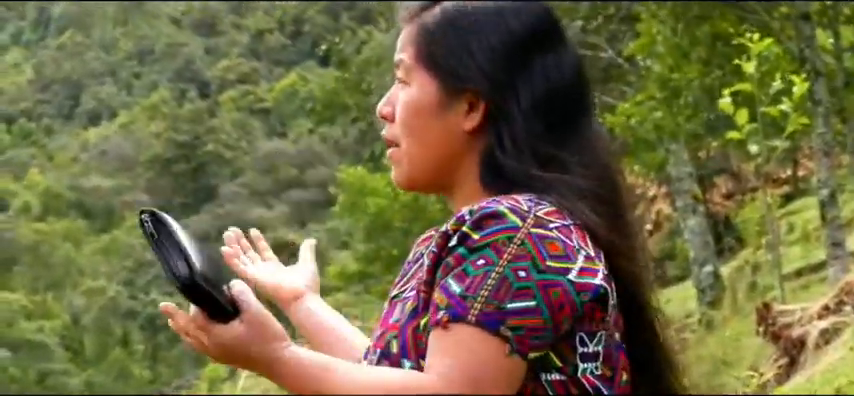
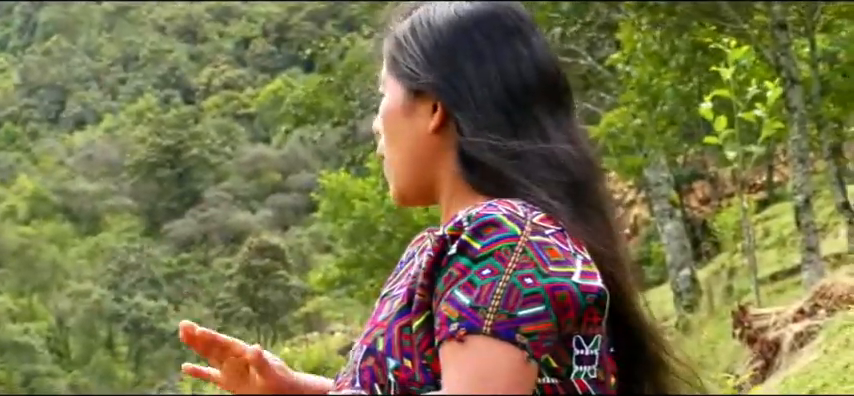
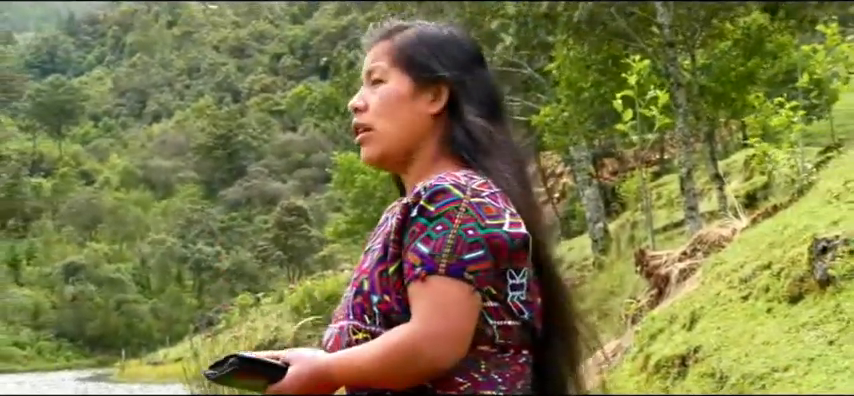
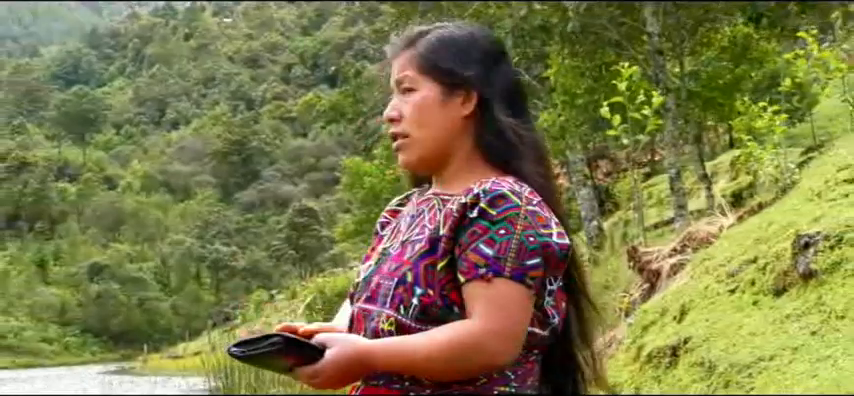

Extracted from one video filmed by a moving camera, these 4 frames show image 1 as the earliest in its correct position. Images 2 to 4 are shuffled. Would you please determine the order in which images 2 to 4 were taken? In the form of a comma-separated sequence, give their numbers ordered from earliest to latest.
2, 3, 4
